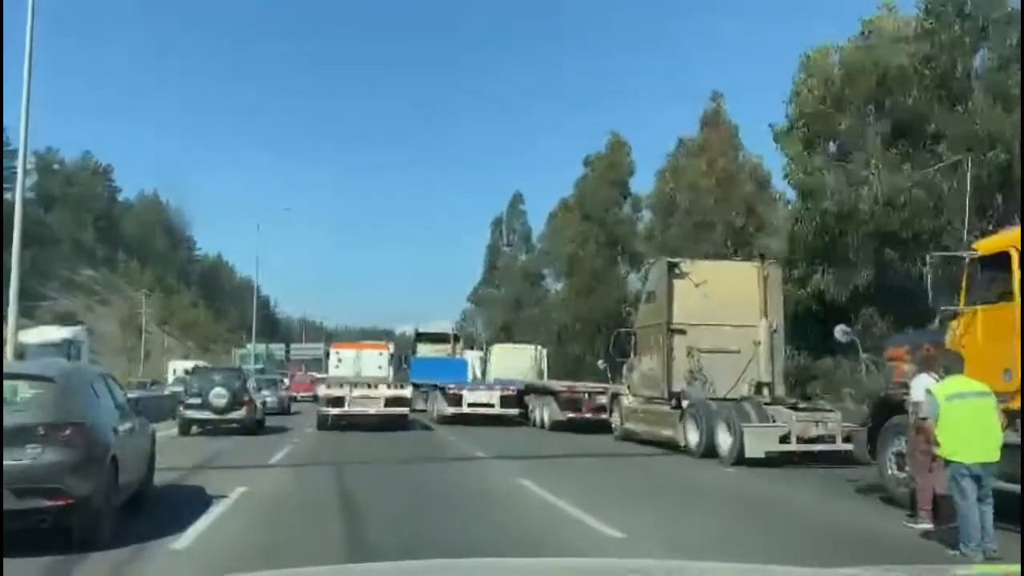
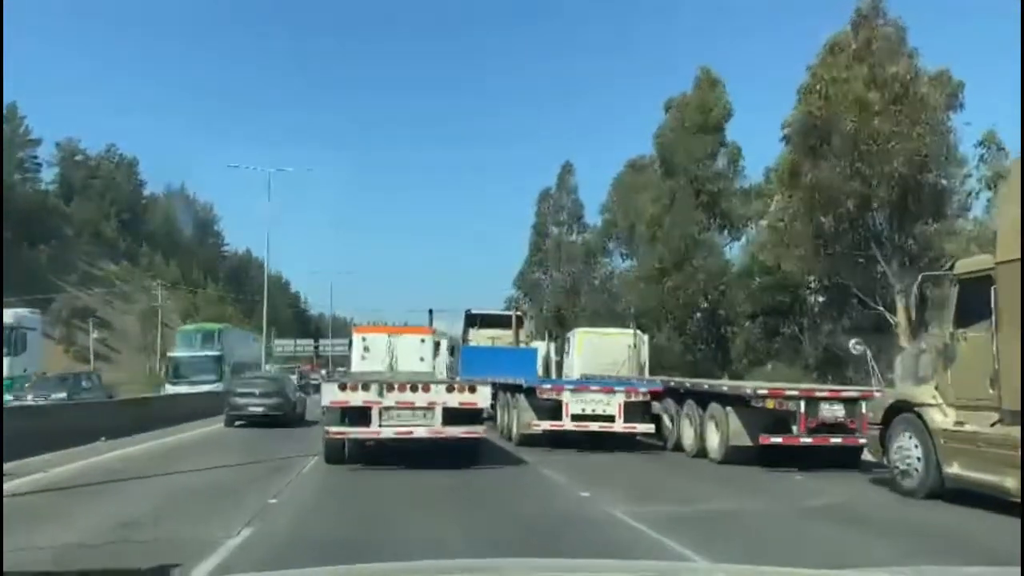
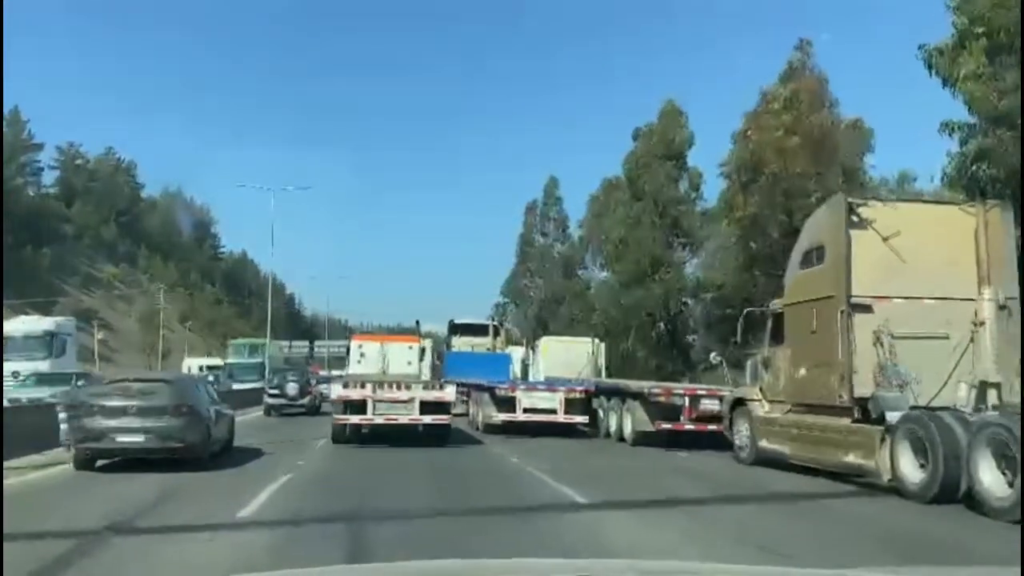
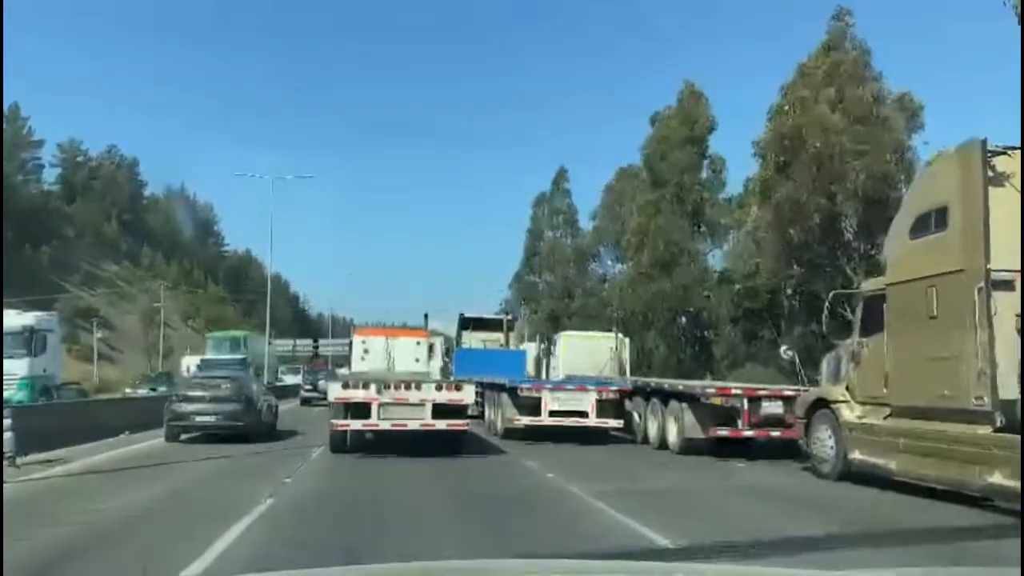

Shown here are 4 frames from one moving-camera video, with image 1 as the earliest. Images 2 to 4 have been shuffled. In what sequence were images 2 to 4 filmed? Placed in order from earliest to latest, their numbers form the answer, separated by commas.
3, 4, 2
